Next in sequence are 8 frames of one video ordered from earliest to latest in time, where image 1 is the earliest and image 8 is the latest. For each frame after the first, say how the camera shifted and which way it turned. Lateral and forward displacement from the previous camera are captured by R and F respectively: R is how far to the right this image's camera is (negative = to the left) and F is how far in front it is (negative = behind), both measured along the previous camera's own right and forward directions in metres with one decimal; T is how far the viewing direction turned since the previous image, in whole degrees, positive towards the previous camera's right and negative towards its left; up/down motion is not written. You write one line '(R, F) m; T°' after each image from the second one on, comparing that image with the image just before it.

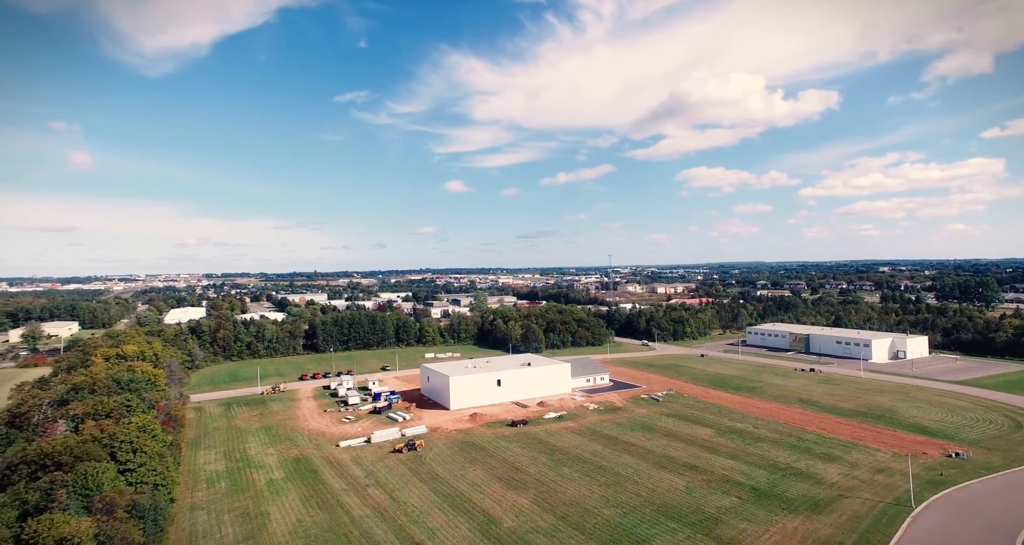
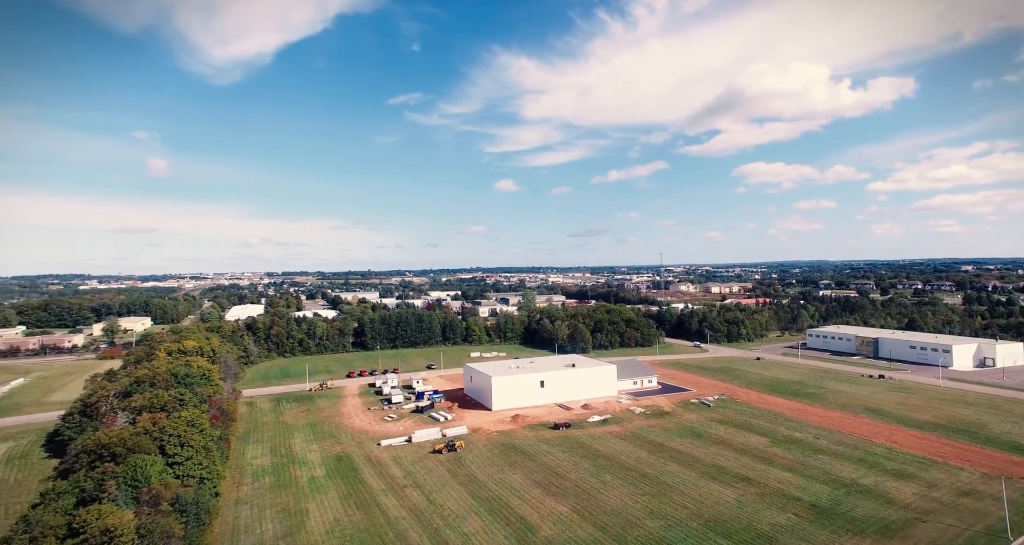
(+0.5, +0.8) m; -5°
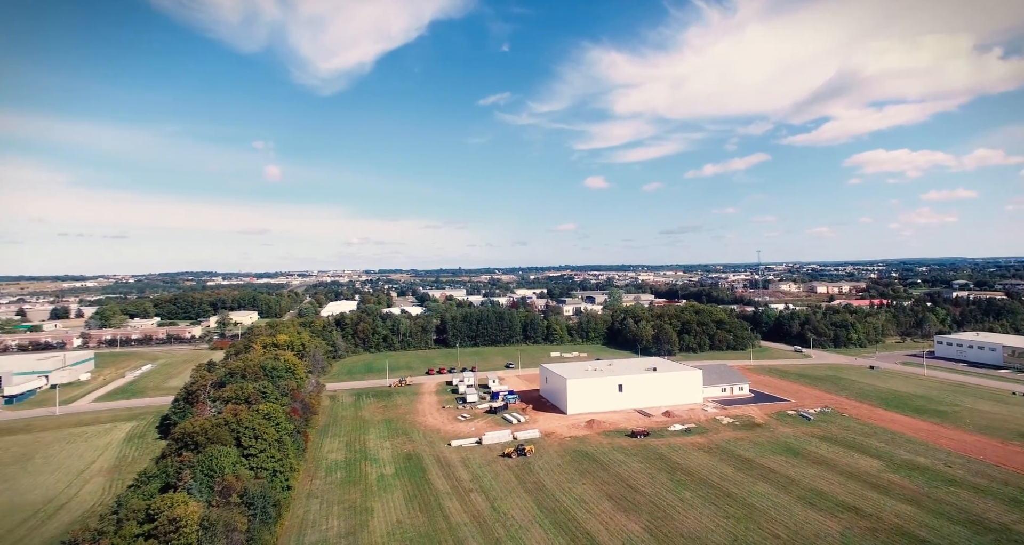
(+0.8, +1.4) m; -9°
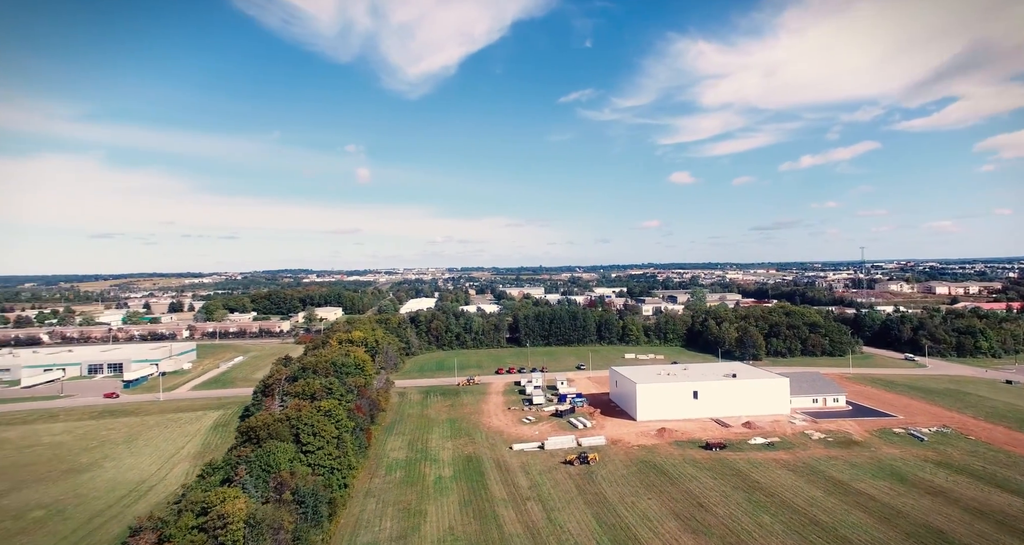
(+0.9, +1.3) m; -8°
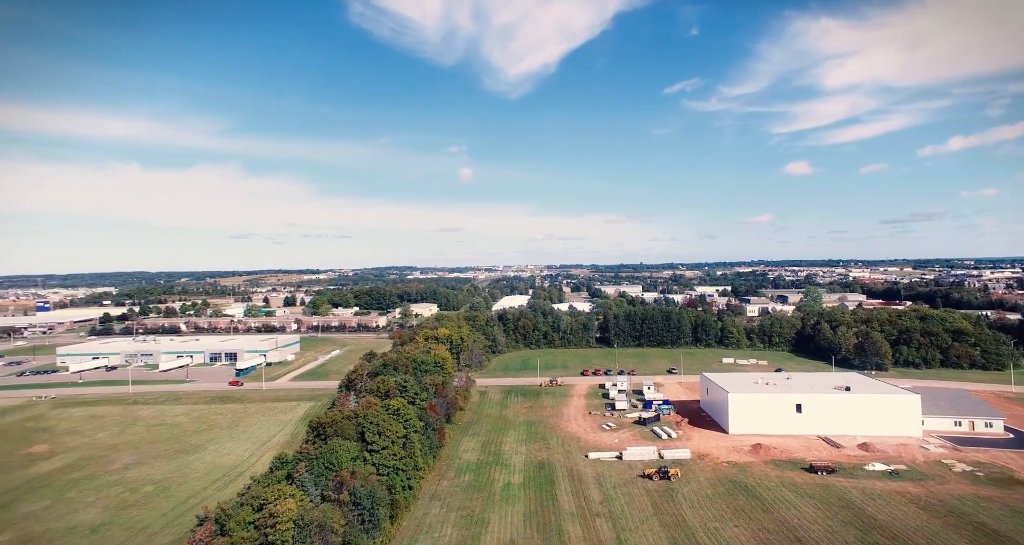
(+1.2, +1.6) m; -10°
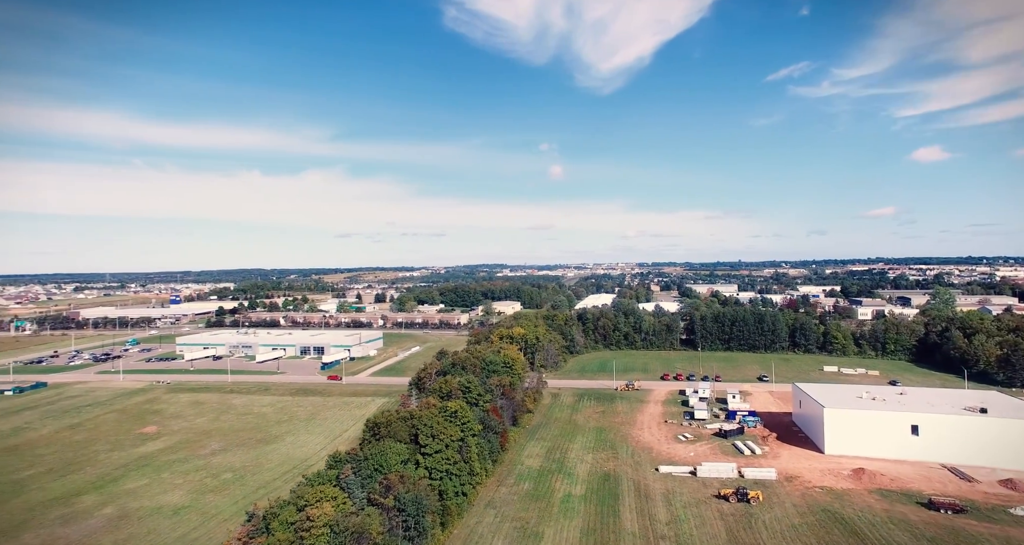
(+1.3, +1.5) m; -9°
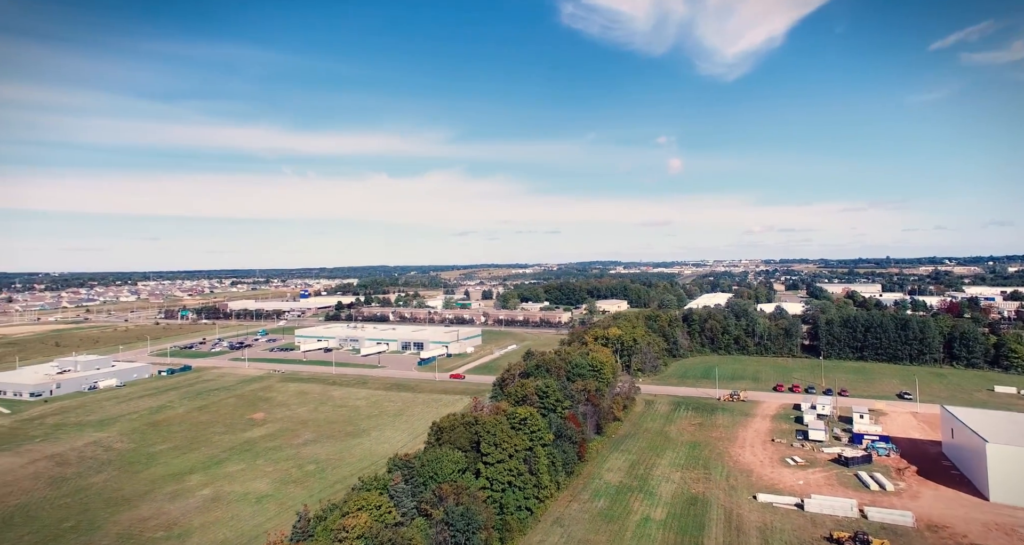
(+1.7, +2.0) m; -12°
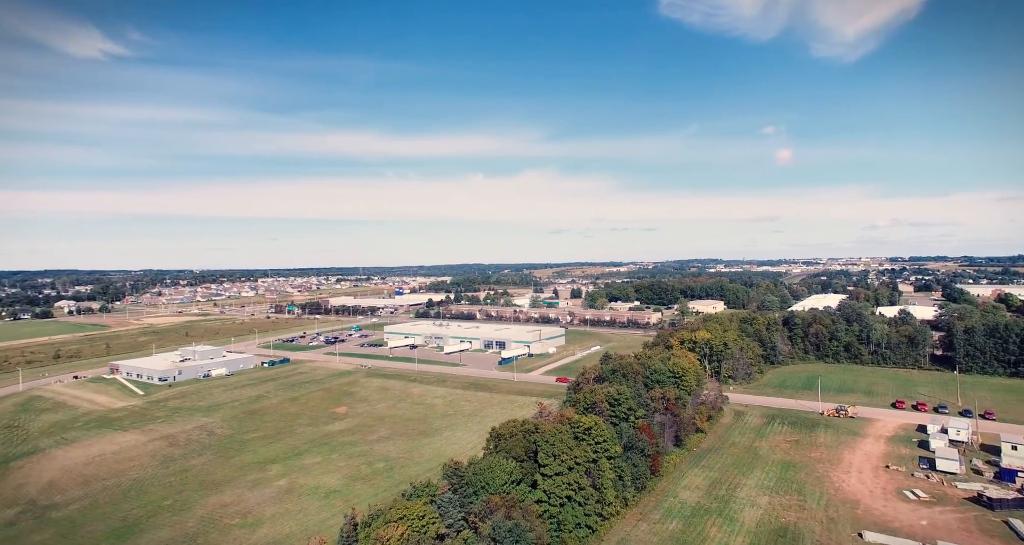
(+1.2, +1.5) m; -10°
